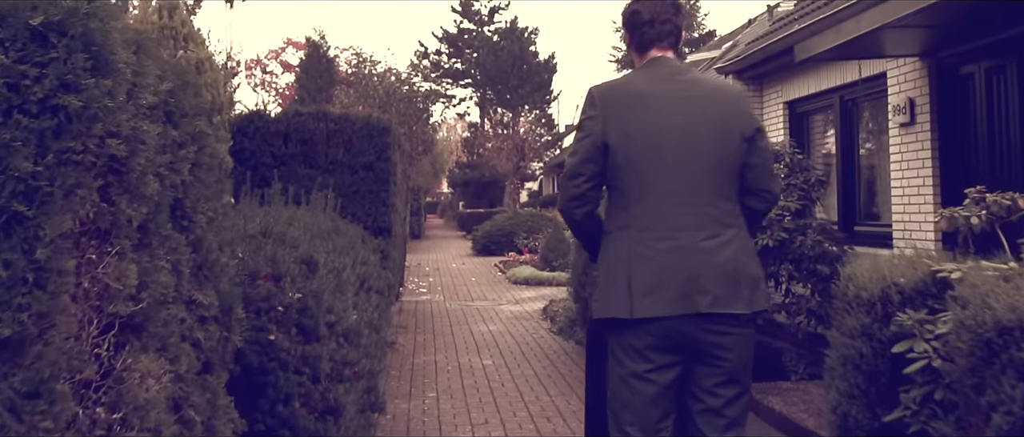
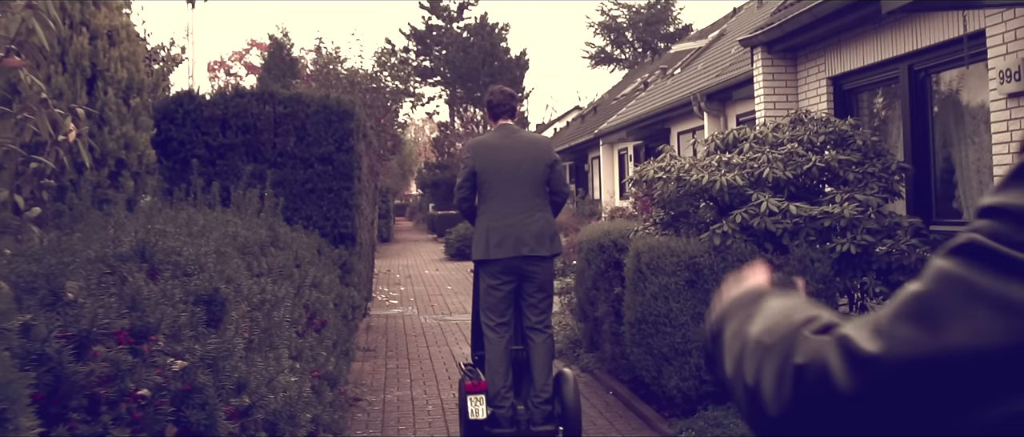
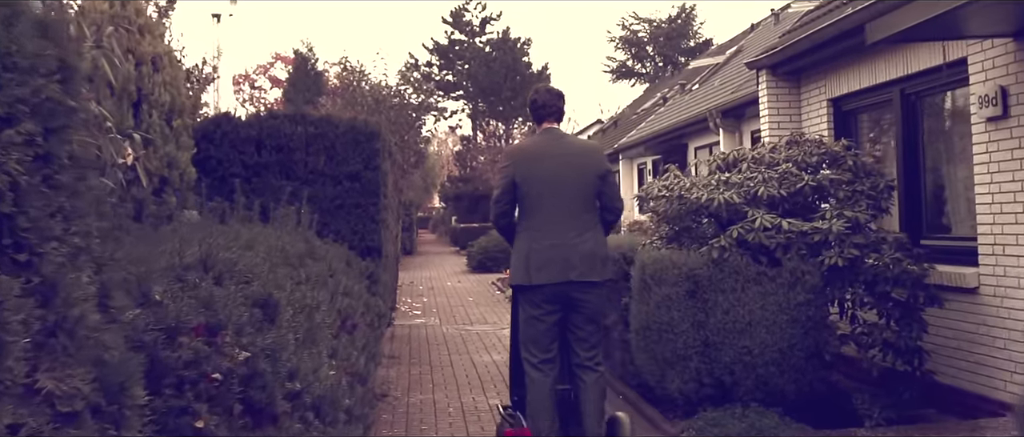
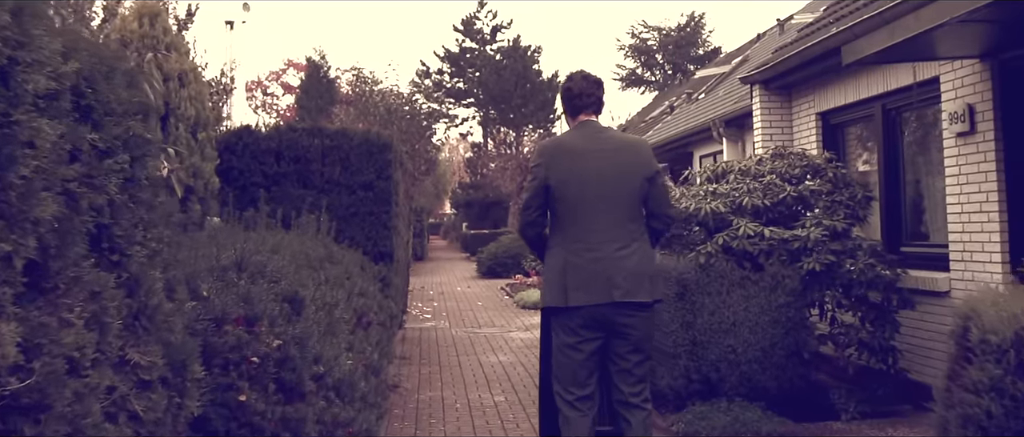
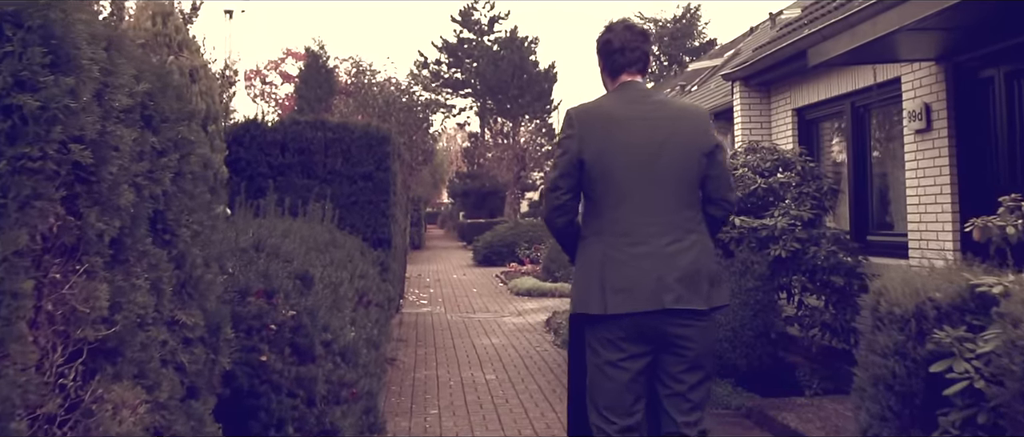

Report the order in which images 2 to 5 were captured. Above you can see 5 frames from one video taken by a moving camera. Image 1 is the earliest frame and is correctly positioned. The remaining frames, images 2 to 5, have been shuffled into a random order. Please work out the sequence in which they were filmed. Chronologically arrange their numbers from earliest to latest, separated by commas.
5, 4, 3, 2
